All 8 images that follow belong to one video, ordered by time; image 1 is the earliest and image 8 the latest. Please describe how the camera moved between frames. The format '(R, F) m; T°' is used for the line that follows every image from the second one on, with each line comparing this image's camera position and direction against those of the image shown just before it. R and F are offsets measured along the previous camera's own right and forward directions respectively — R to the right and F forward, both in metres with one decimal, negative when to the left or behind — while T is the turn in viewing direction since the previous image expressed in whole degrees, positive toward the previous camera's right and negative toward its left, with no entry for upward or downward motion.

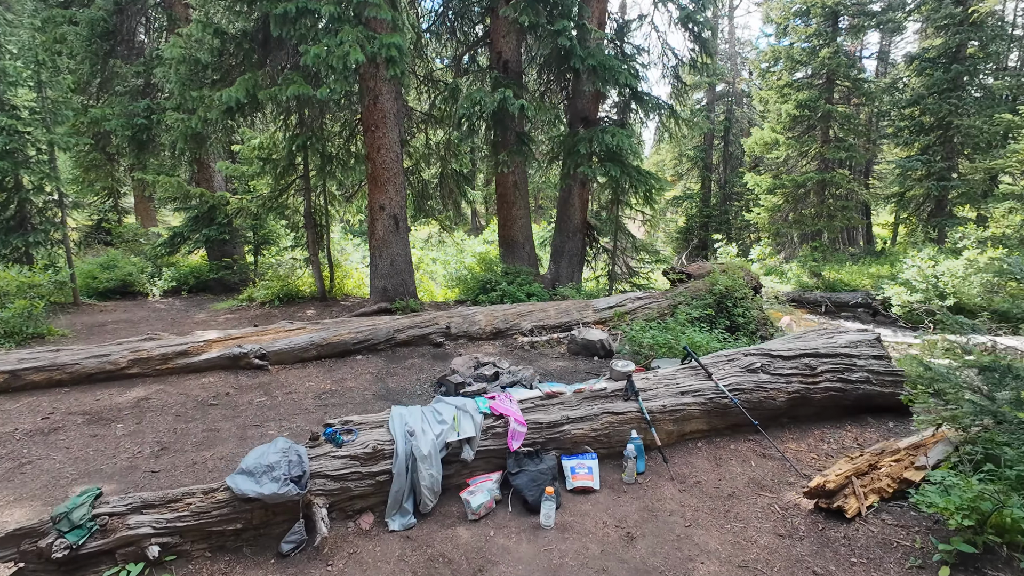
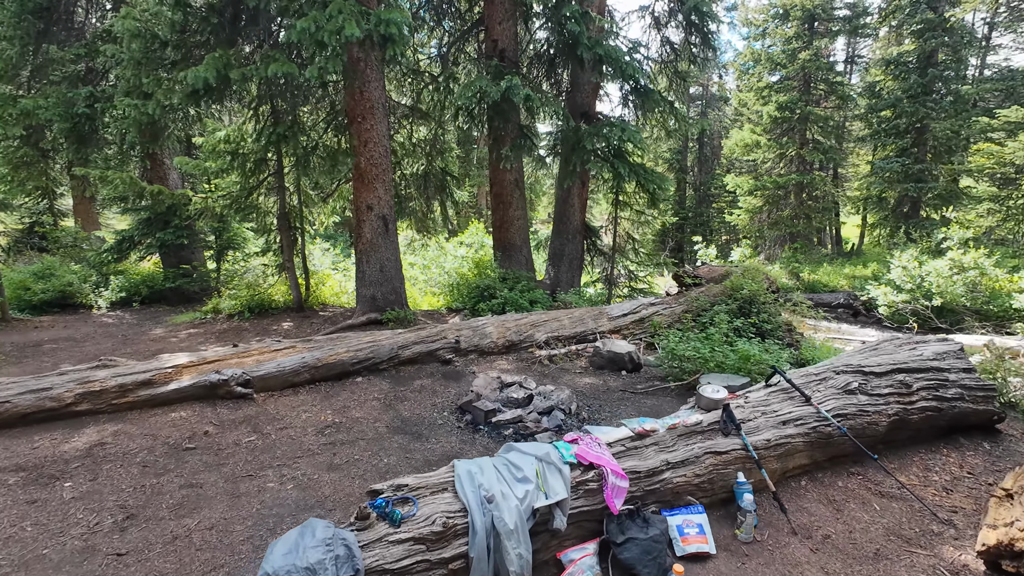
(-0.8, +0.8) m; +4°
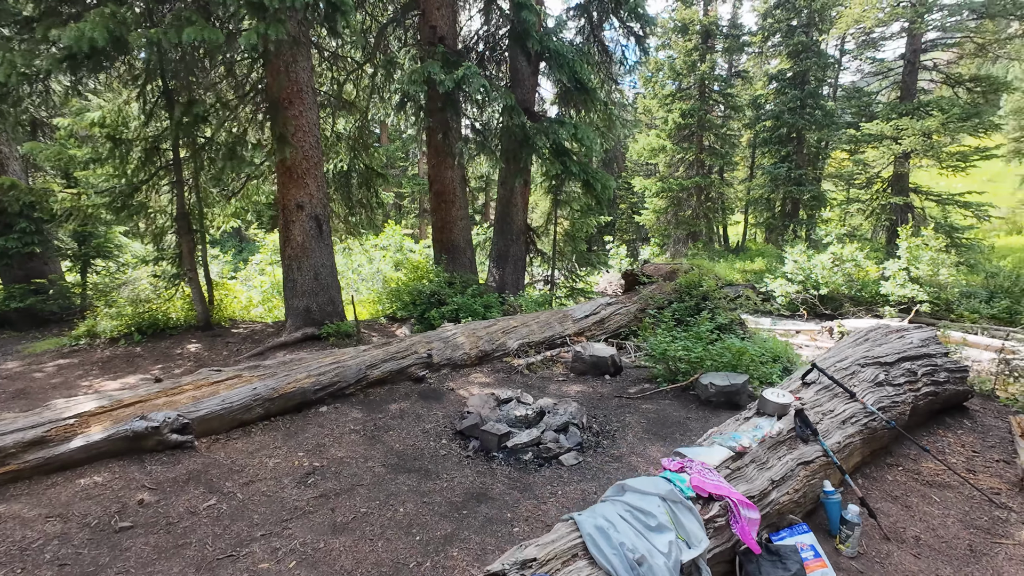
(-1.0, +0.7) m; +12°
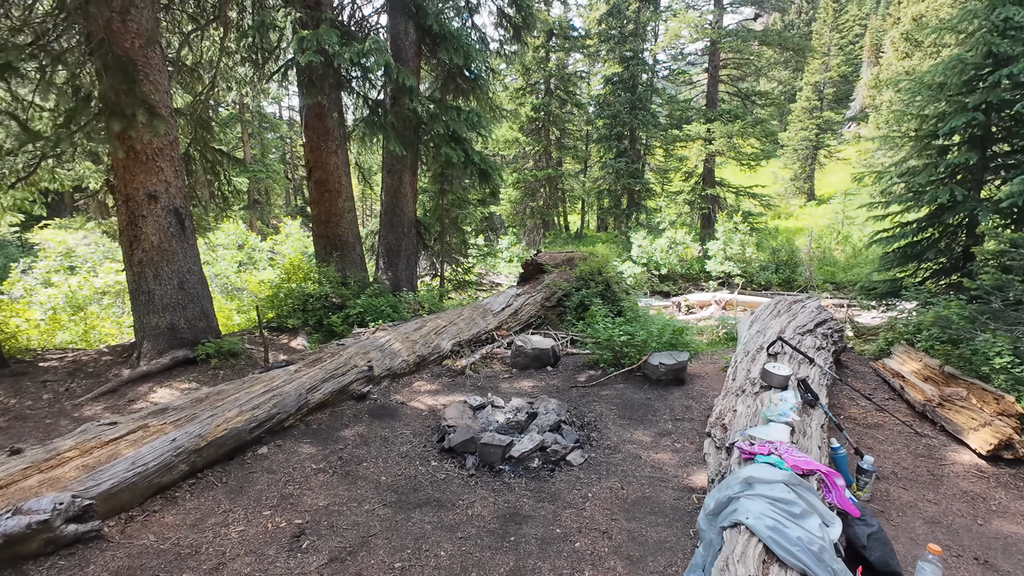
(-1.3, +0.5) m; +19°
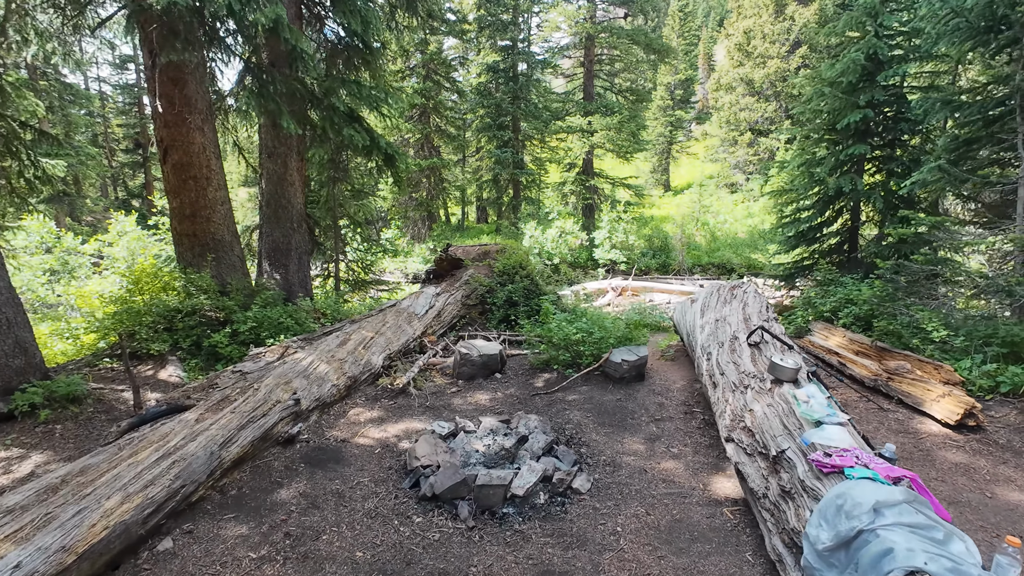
(-0.8, +0.8) m; +15°
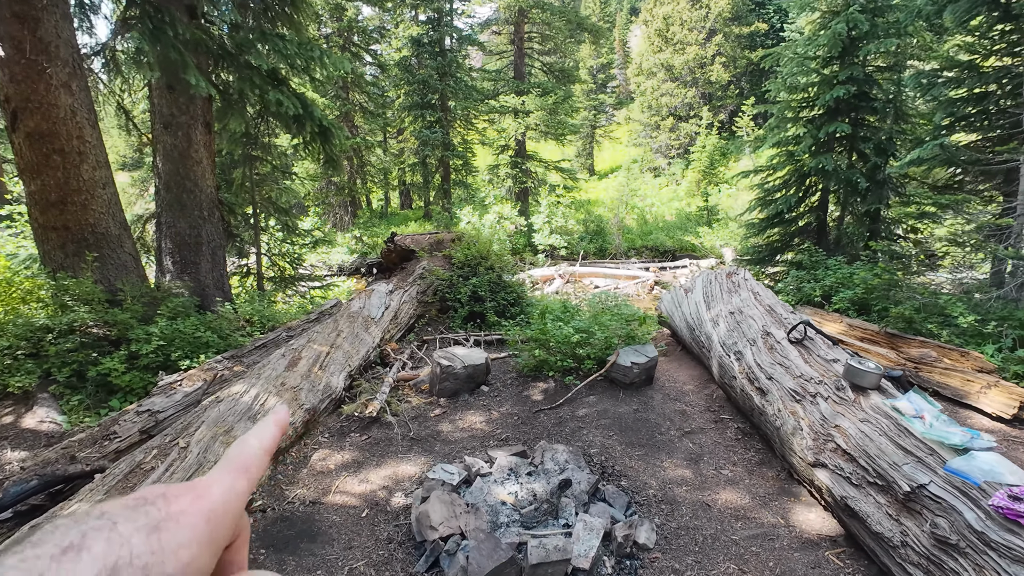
(-0.7, +0.9) m; +9°
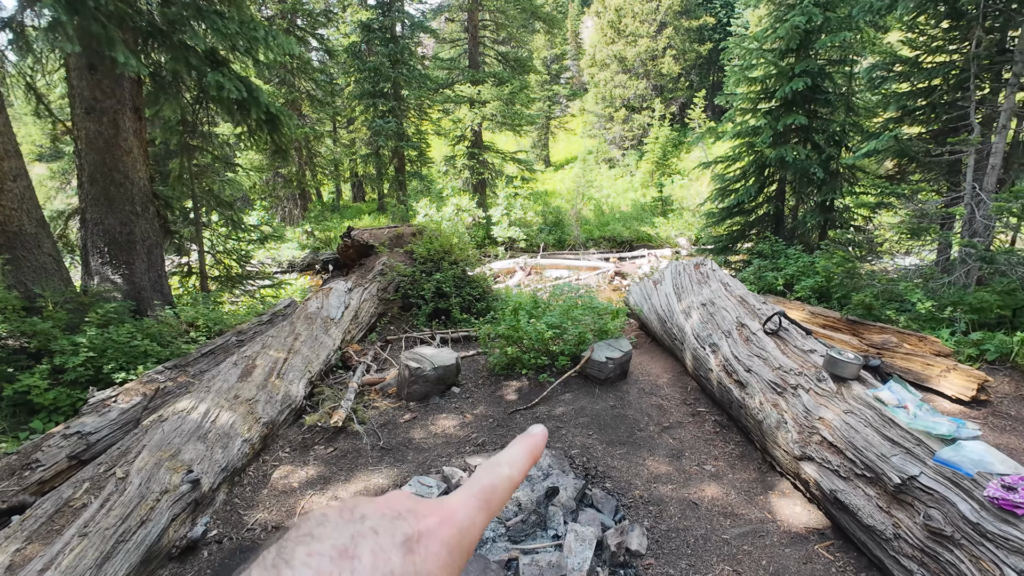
(-0.1, +0.2) m; +5°
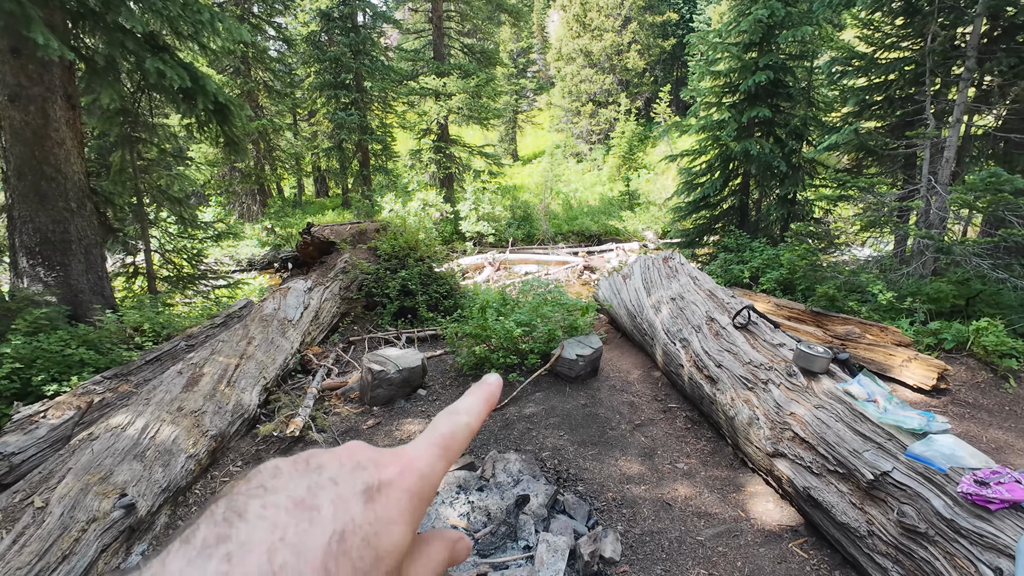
(0.0, +0.1) m; +4°
